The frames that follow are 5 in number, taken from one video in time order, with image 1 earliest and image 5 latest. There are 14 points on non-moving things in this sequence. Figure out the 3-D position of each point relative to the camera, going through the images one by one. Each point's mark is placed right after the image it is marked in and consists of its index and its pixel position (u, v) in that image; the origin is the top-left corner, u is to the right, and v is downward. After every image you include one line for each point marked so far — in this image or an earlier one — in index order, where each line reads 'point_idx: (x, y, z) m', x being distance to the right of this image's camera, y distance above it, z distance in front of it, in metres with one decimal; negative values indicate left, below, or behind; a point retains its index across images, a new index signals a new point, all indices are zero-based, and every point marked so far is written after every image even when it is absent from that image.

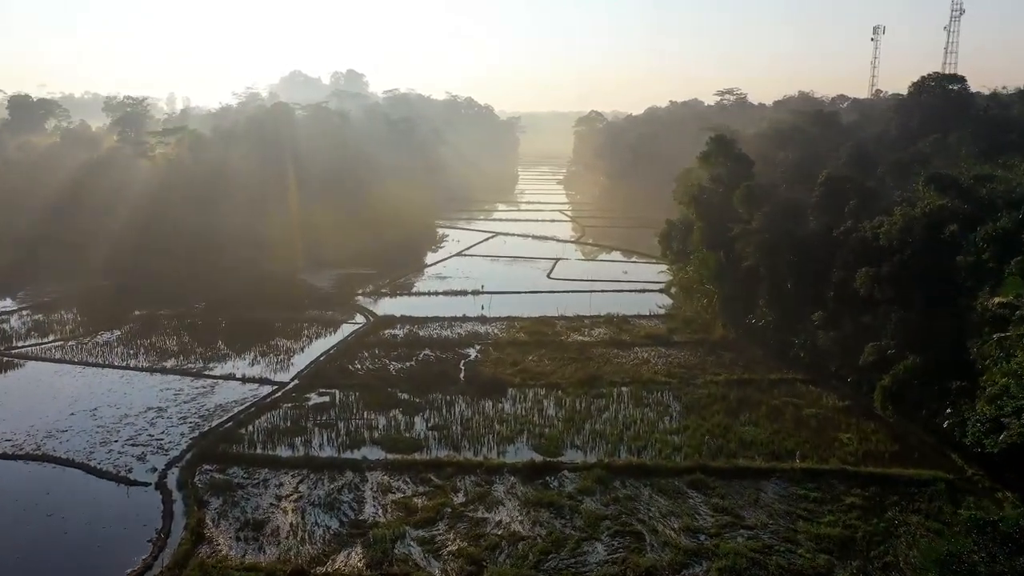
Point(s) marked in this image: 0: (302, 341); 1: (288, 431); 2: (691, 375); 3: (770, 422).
0: (-5.8, -1.5, +19.4) m
1: (-4.3, -2.8, +13.6) m
2: (+4.2, -2.0, +16.6) m
3: (+5.1, -2.6, +13.9) m
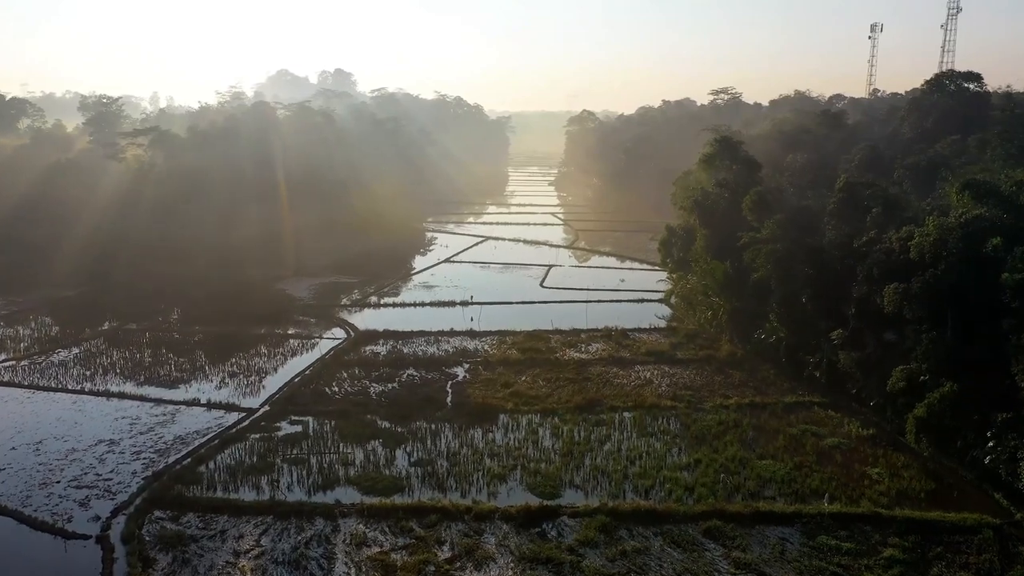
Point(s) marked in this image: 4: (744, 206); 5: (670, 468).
0: (-6.0, -1.8, +17.9) m
1: (-4.5, -3.1, +12.2) m
2: (+4.0, -2.4, +15.2) m
3: (+5.0, -3.0, +12.6) m
4: (+6.2, +2.2, +18.8) m
5: (+2.7, -3.1, +12.1) m
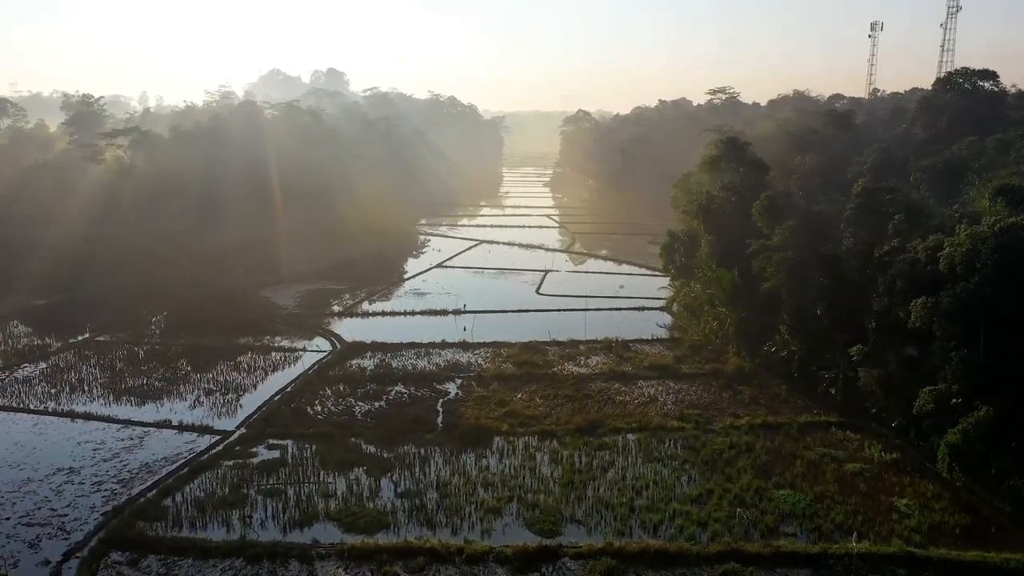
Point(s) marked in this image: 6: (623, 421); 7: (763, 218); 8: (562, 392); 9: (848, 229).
0: (-6.1, -2.1, +16.9) m
1: (-4.6, -3.4, +11.1) m
2: (+3.9, -2.6, +14.2) m
3: (+4.9, -3.2, +11.6) m
4: (+6.1, +1.9, +17.8) m
5: (+2.6, -3.3, +11.1) m
6: (+2.2, -2.6, +14.0) m
7: (+6.1, +1.7, +17.1) m
8: (+1.1, -2.3, +15.5) m
9: (+7.0, +1.2, +14.7) m
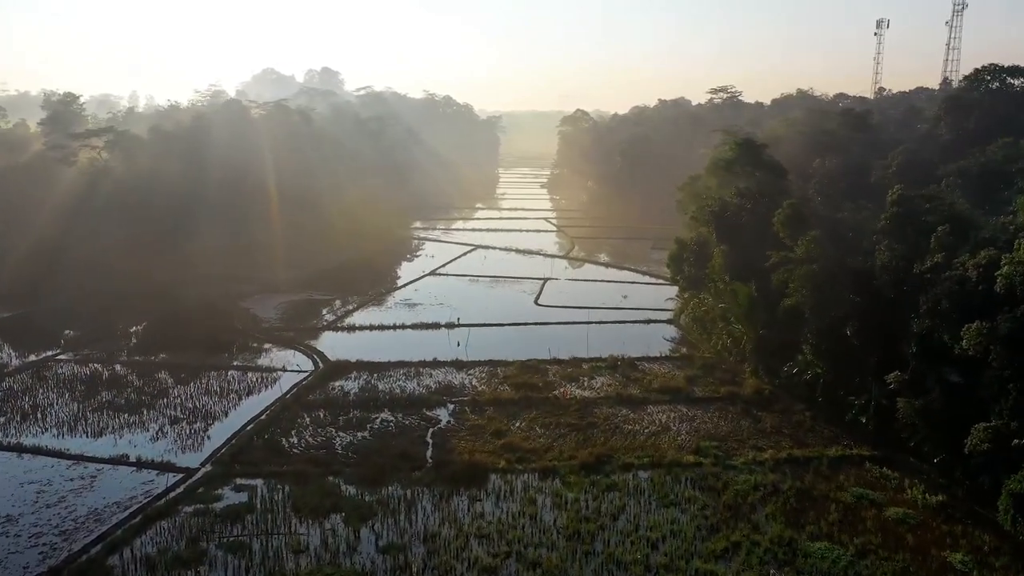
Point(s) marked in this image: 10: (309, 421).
0: (-6.2, -2.4, +15.4) m
1: (-4.6, -3.7, +9.7) m
2: (+3.9, -2.9, +12.8) m
3: (+4.9, -3.6, +10.2) m
4: (+6.0, +1.6, +16.4) m
5: (+2.6, -3.7, +9.7) m
6: (+2.2, -3.0, +12.5) m
7: (+6.1, +1.4, +15.7) m
8: (+1.0, -2.6, +14.0) m
9: (+6.9, +0.9, +13.3) m
10: (-4.1, -2.7, +14.2) m
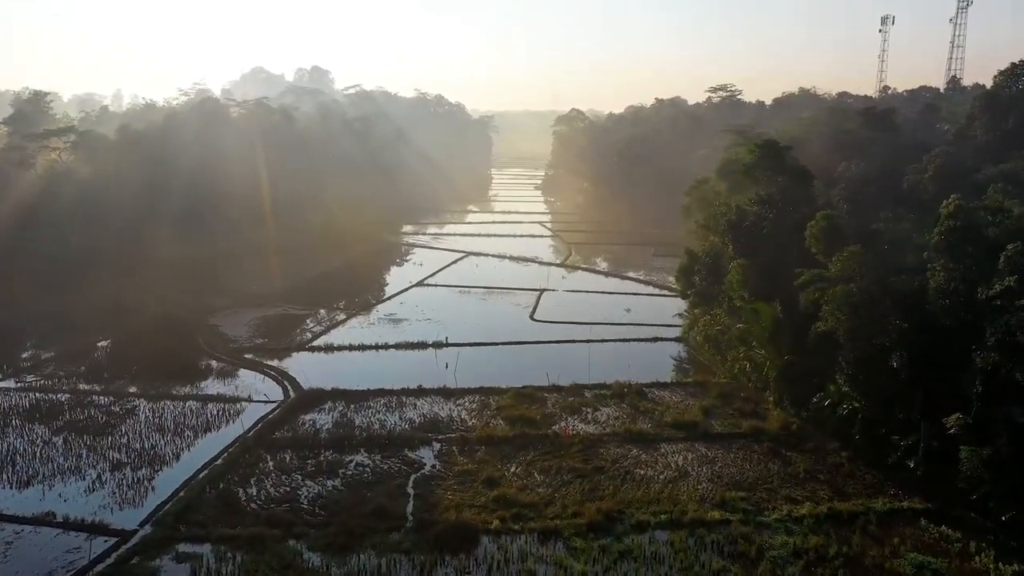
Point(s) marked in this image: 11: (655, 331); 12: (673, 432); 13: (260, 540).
0: (-6.3, -2.9, +13.5) m
1: (-4.6, -4.2, +7.8) m
2: (+3.8, -3.4, +11.0) m
3: (+4.8, -4.0, +8.4) m
4: (+5.9, +1.2, +14.6) m
5: (+2.6, -4.1, +7.9) m
6: (+2.1, -3.4, +10.7) m
7: (+6.0, +0.9, +13.9) m
8: (+0.9, -3.0, +12.2) m
9: (+6.9, +0.5, +11.5) m
10: (-4.2, -3.1, +12.3) m
11: (+4.0, -1.2, +19.9) m
12: (+3.1, -2.7, +13.5) m
13: (-3.6, -3.6, +10.1) m
